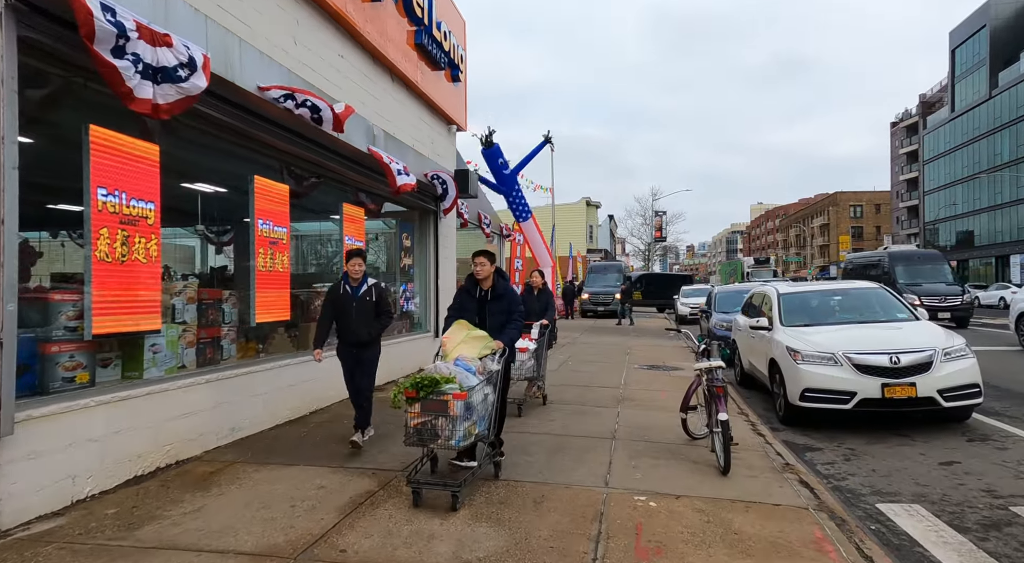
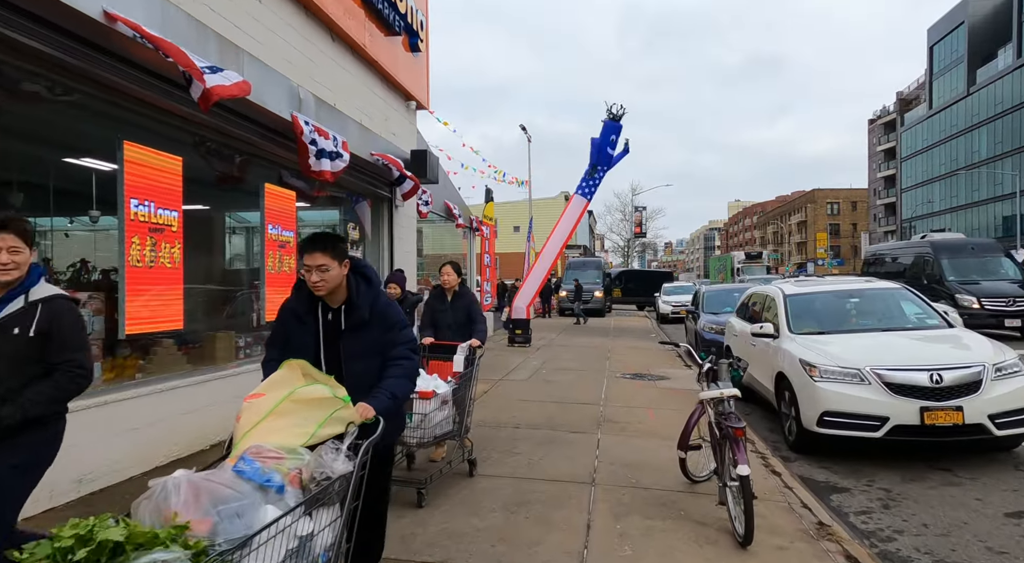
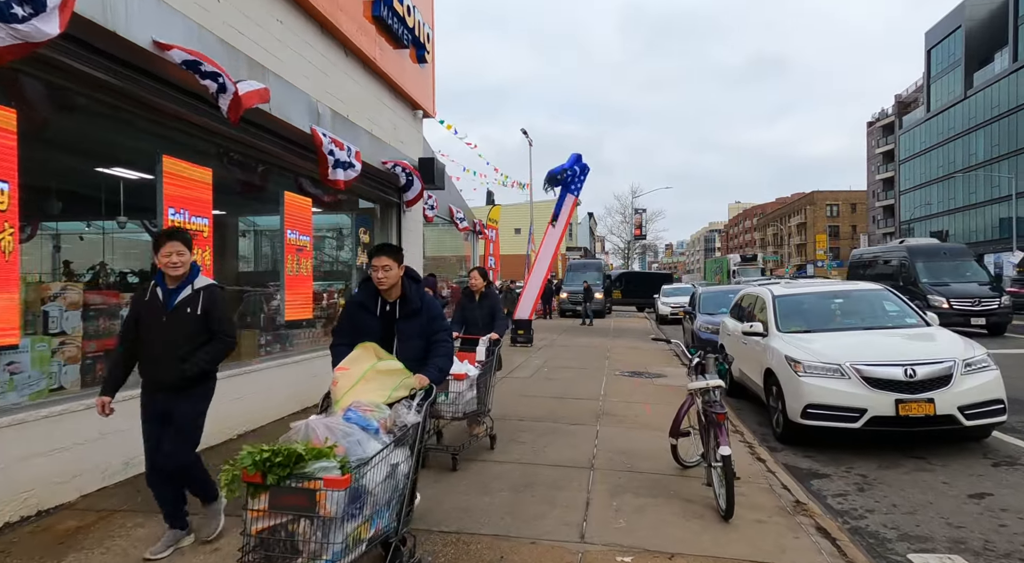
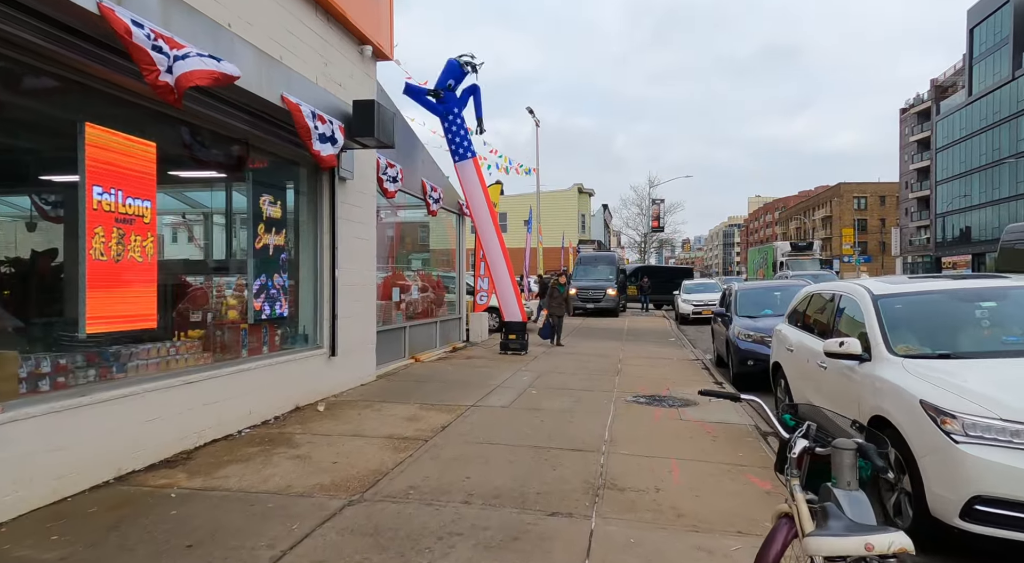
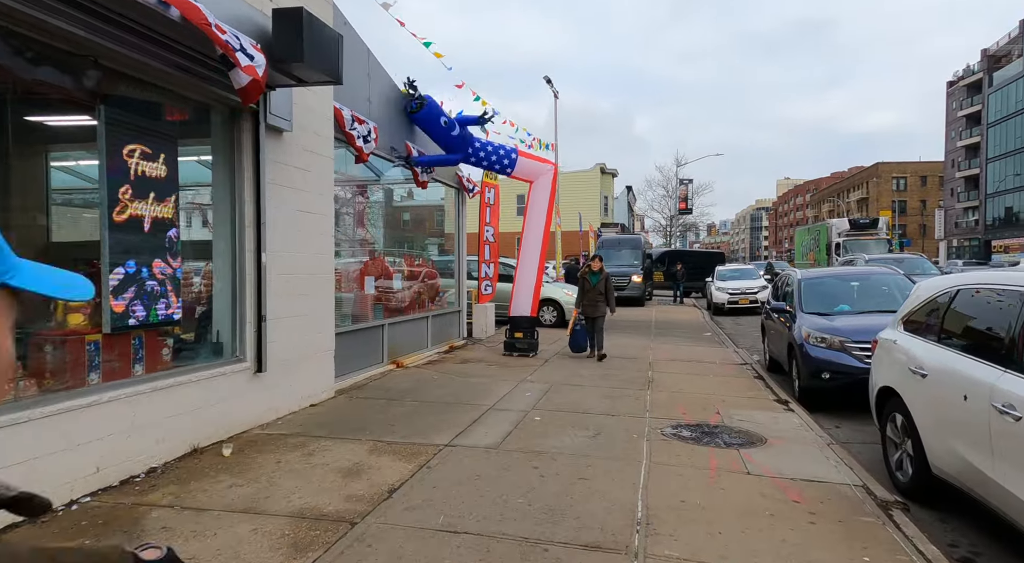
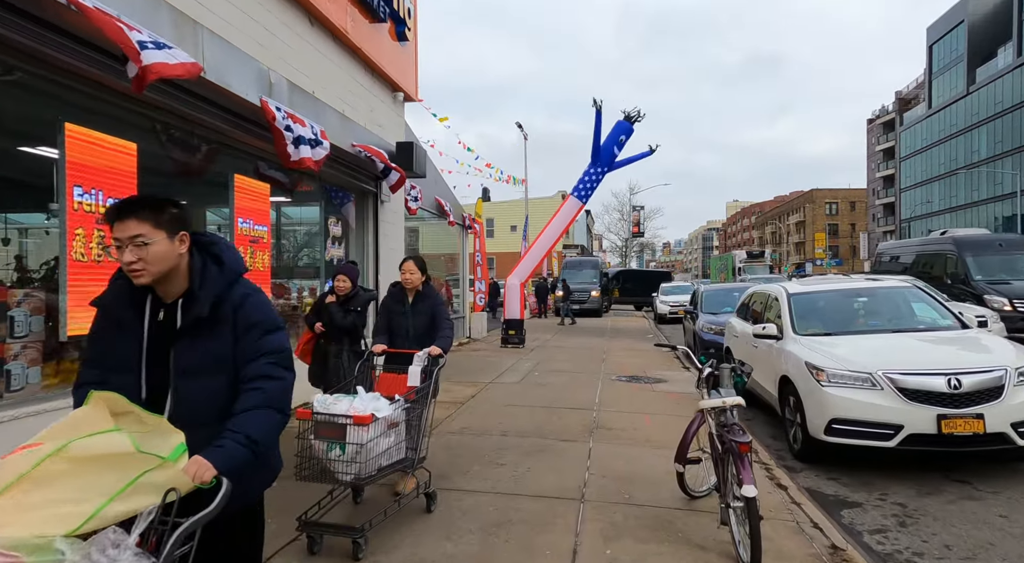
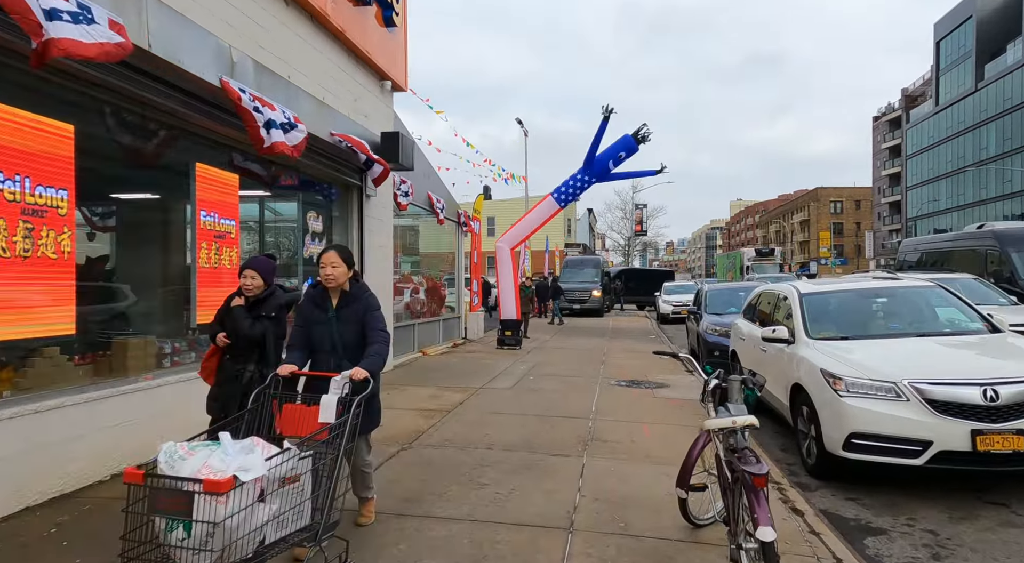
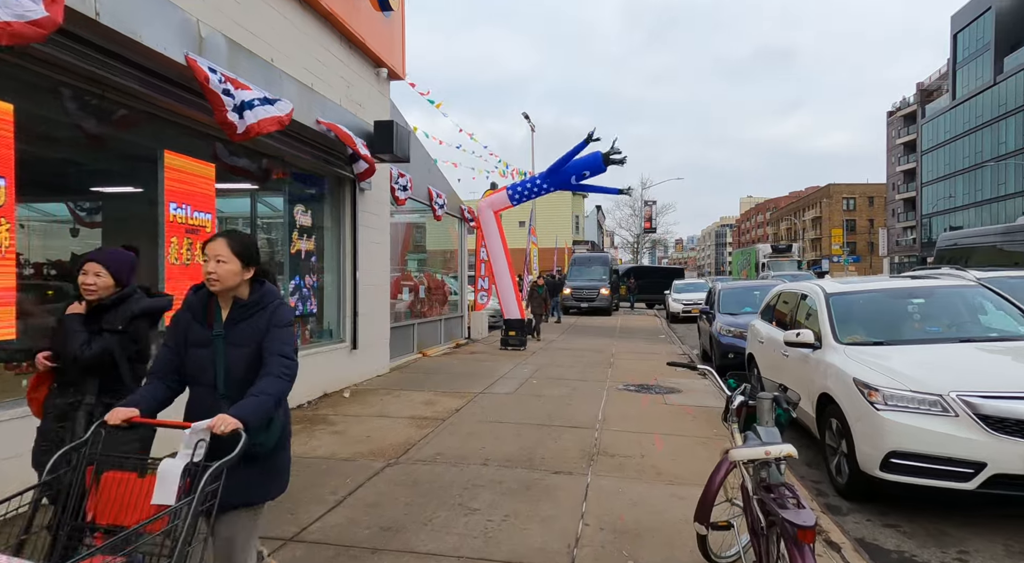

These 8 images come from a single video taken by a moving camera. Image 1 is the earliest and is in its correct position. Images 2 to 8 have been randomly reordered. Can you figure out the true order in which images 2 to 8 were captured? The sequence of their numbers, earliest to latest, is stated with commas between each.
3, 2, 6, 7, 8, 4, 5
